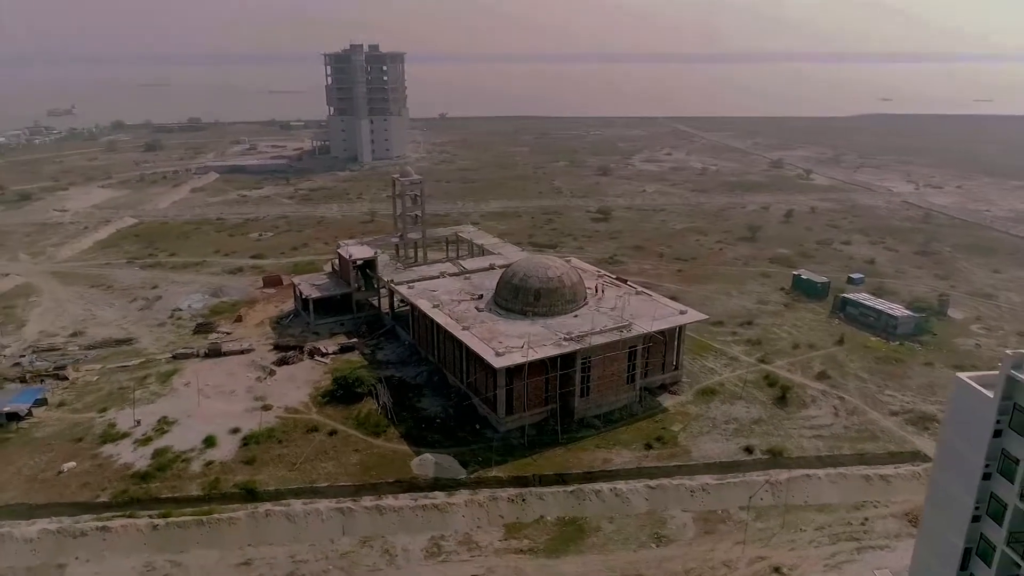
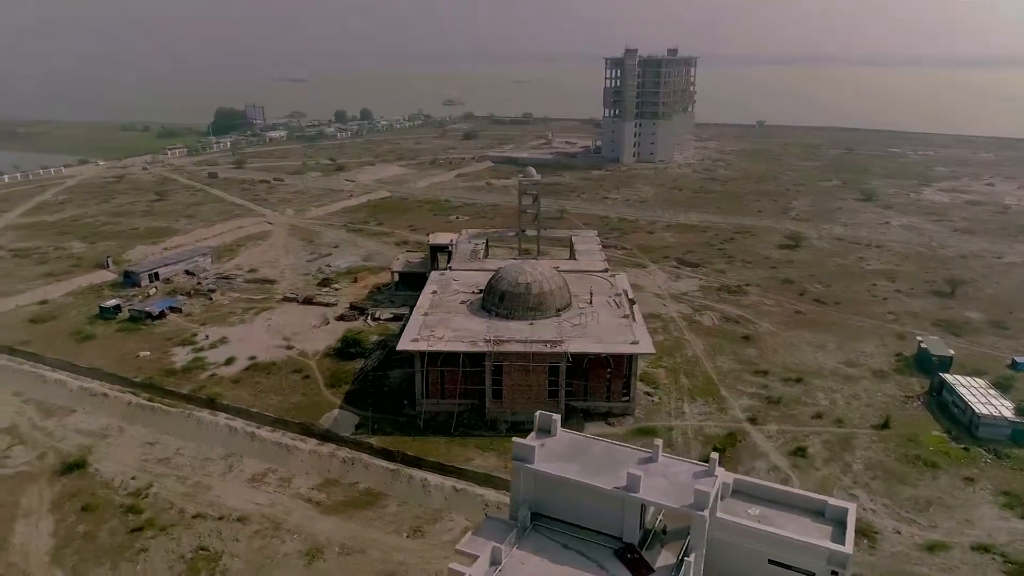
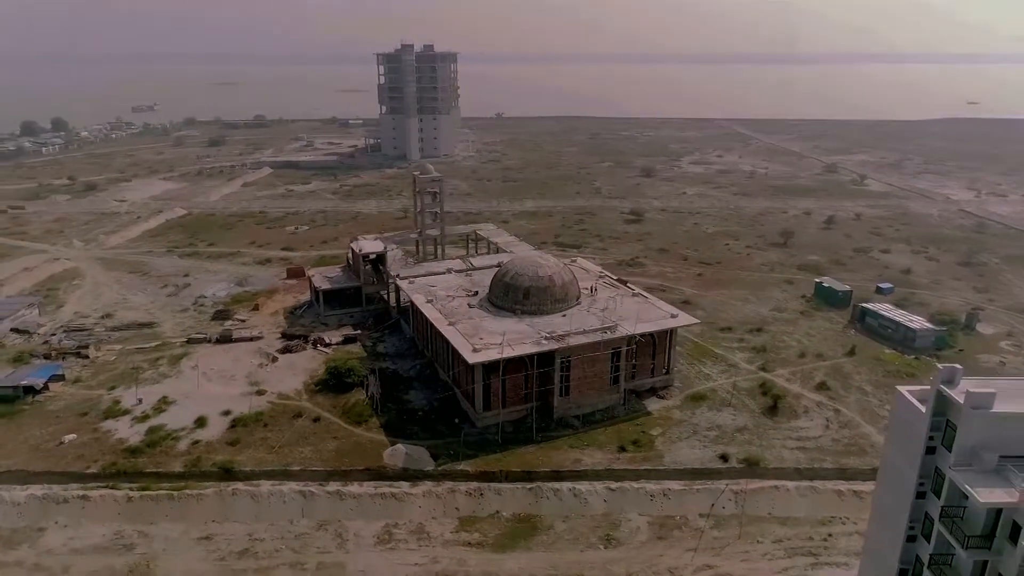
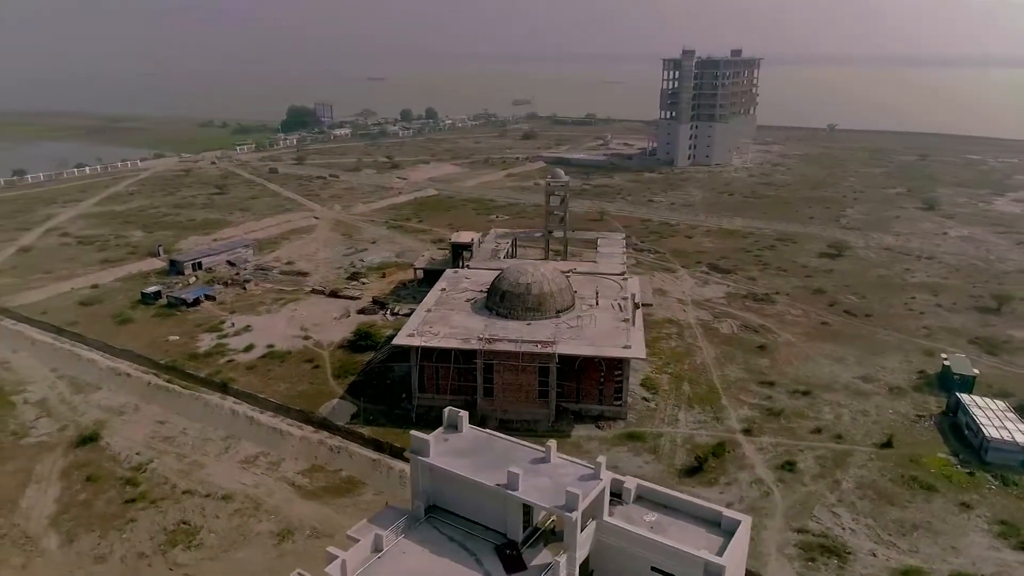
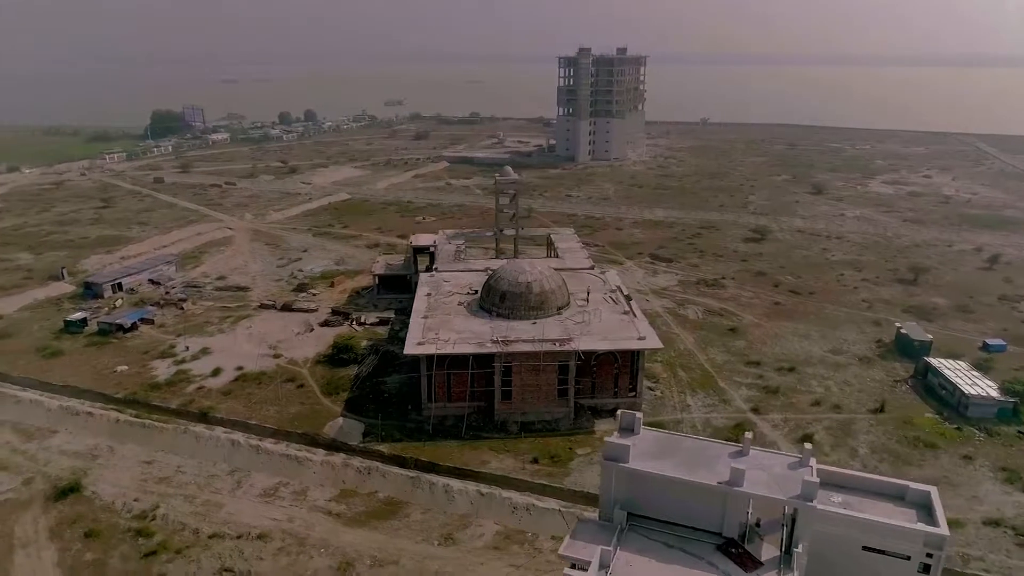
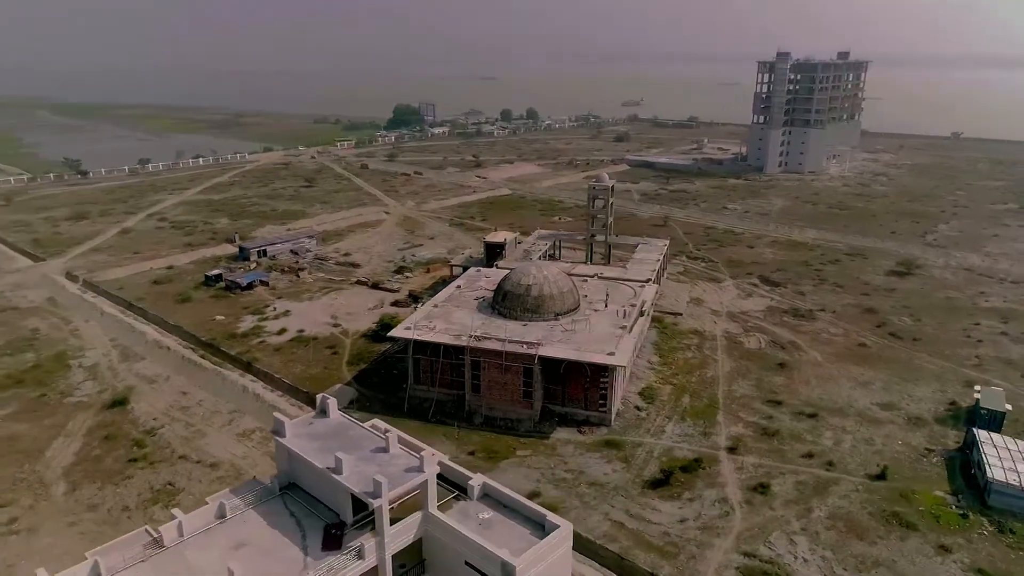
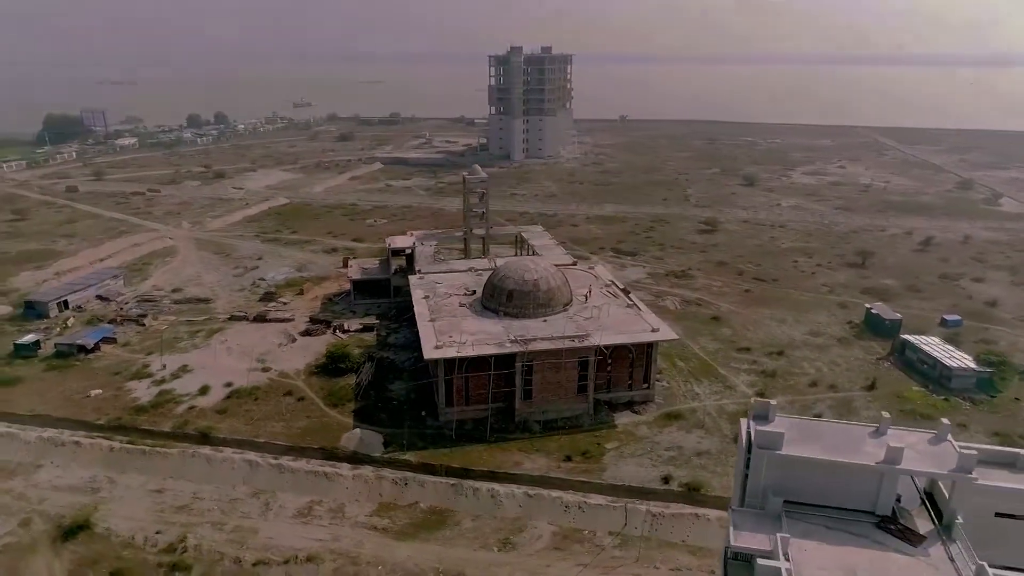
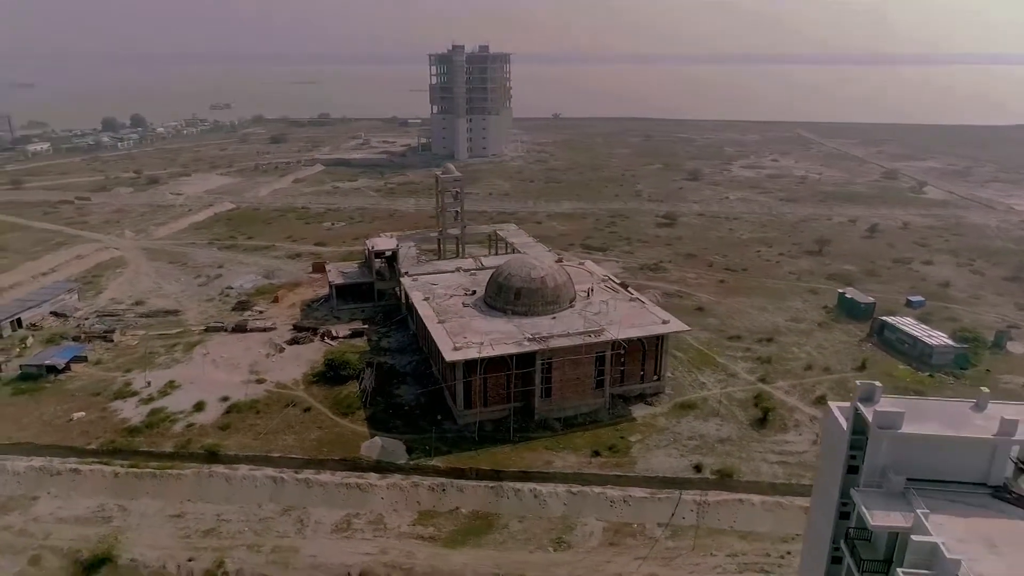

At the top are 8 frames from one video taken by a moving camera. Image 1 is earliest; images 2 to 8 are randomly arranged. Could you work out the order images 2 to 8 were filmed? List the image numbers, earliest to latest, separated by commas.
3, 8, 7, 5, 2, 4, 6
